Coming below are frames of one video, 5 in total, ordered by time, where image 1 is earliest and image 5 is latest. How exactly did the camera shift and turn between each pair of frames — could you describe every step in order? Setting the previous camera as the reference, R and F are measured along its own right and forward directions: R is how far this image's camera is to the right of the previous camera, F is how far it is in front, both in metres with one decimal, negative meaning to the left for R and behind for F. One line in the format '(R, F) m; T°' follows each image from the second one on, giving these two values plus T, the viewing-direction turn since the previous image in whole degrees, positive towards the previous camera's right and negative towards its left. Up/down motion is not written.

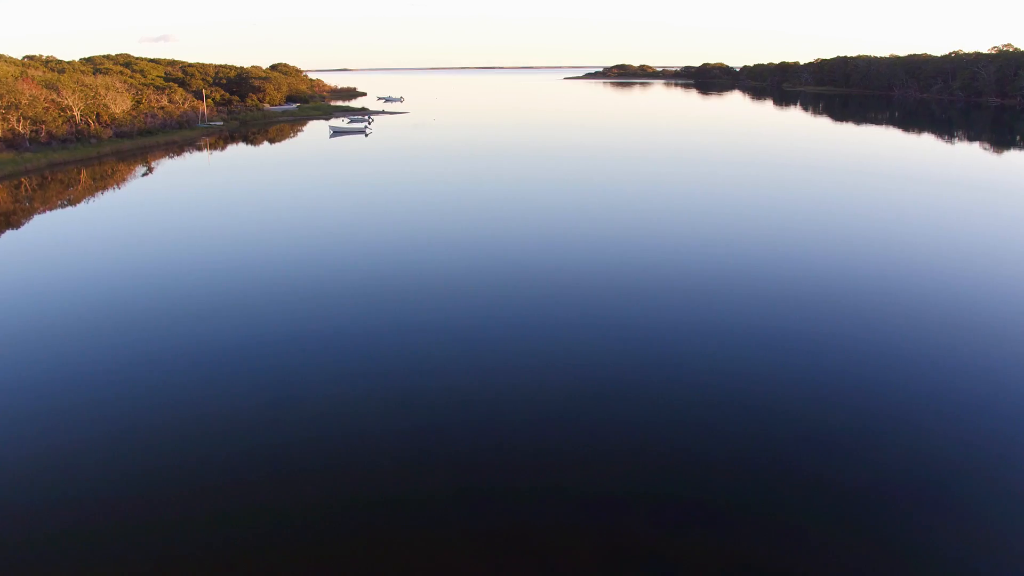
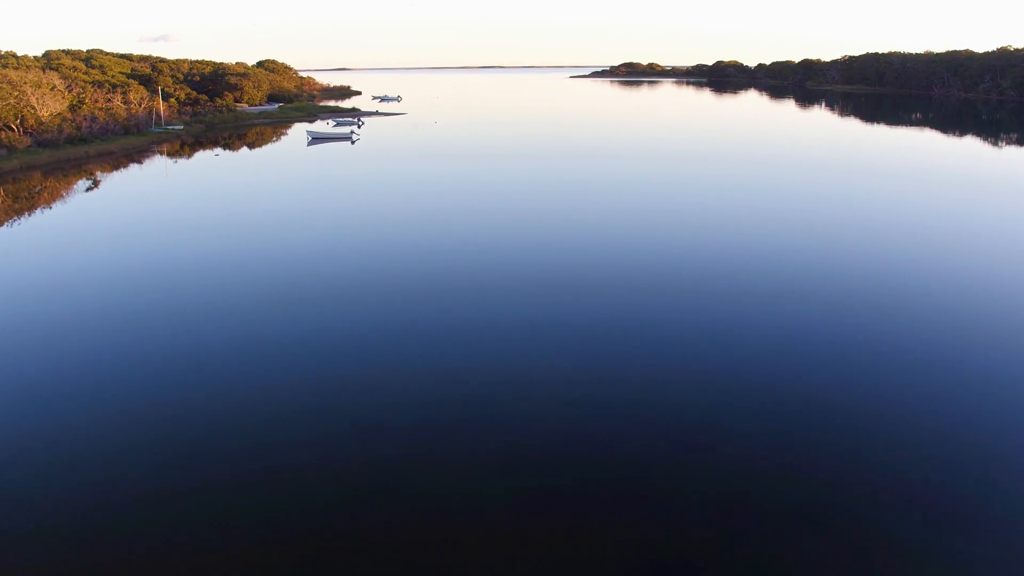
(-0.5, +3.8) m; 0°
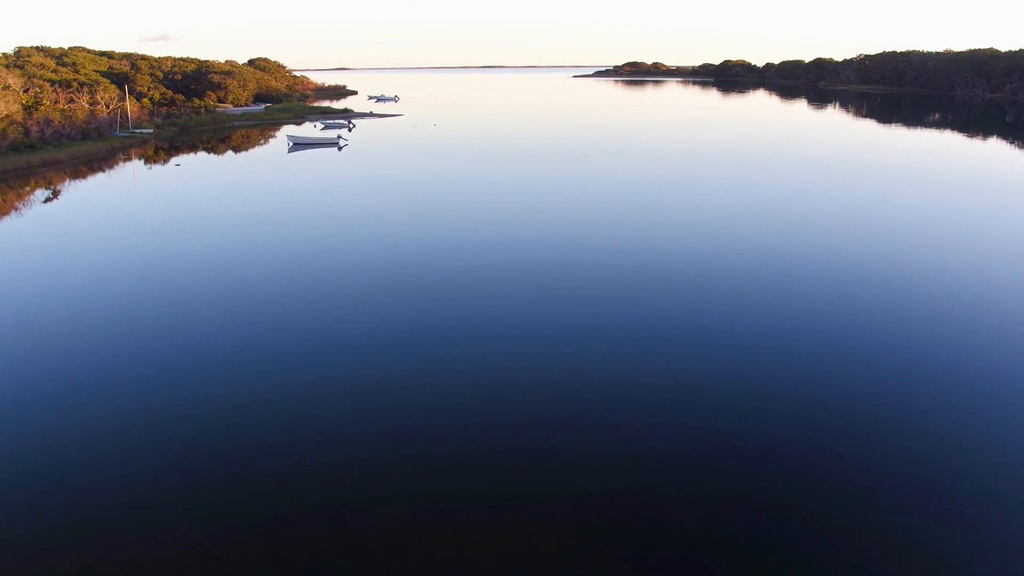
(-0.2, +2.0) m; 0°
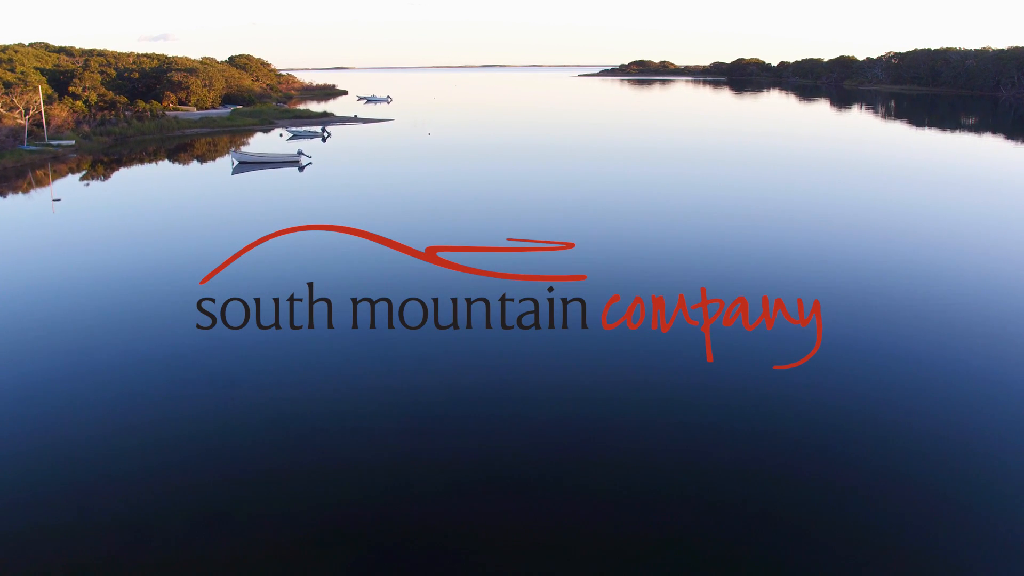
(-0.3, +3.6) m; 0°
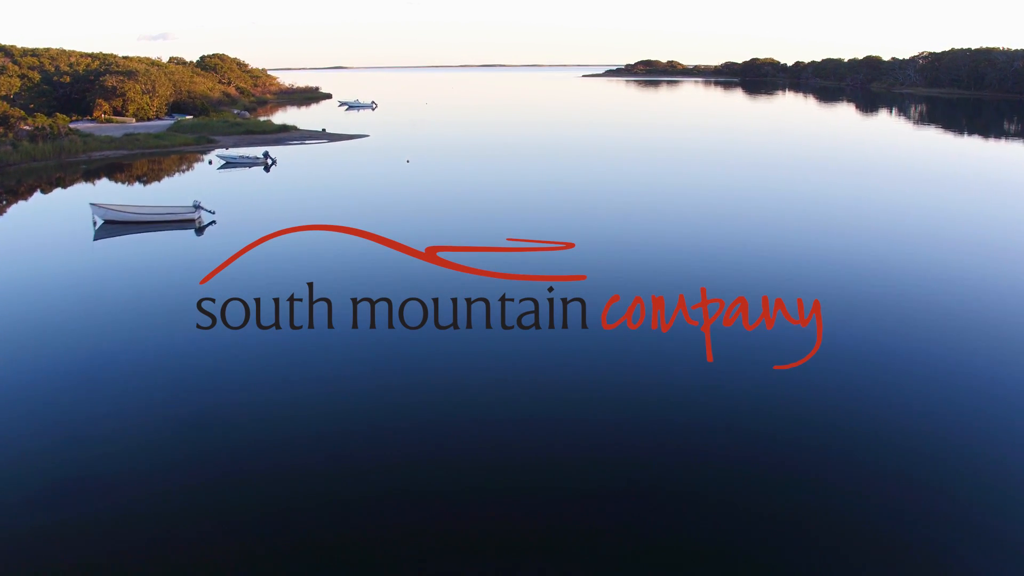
(-0.1, +3.8) m; 0°
